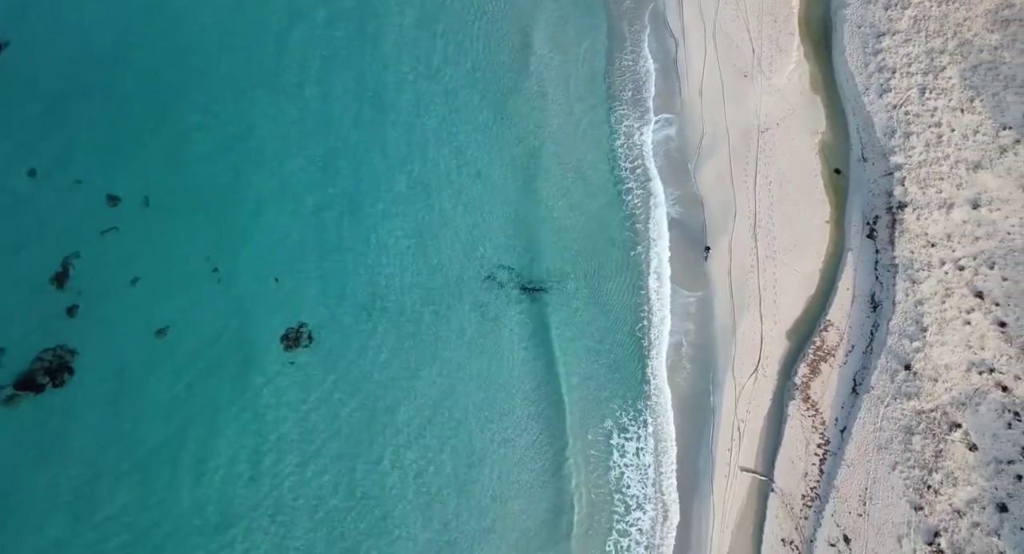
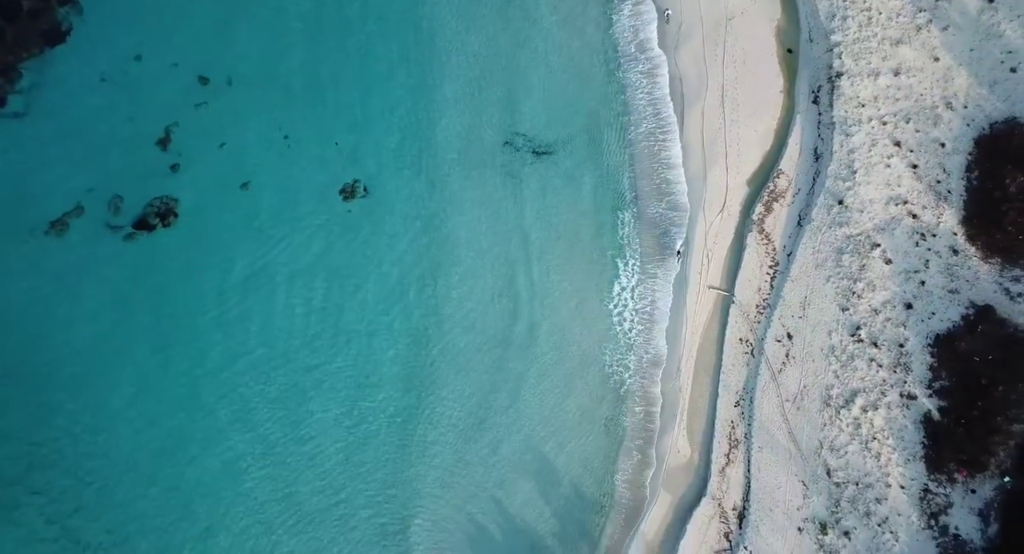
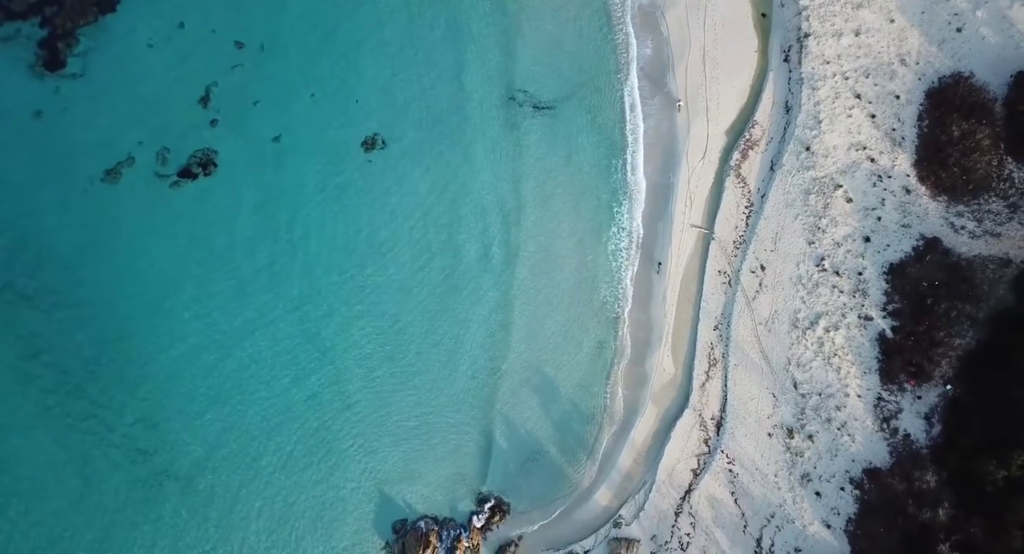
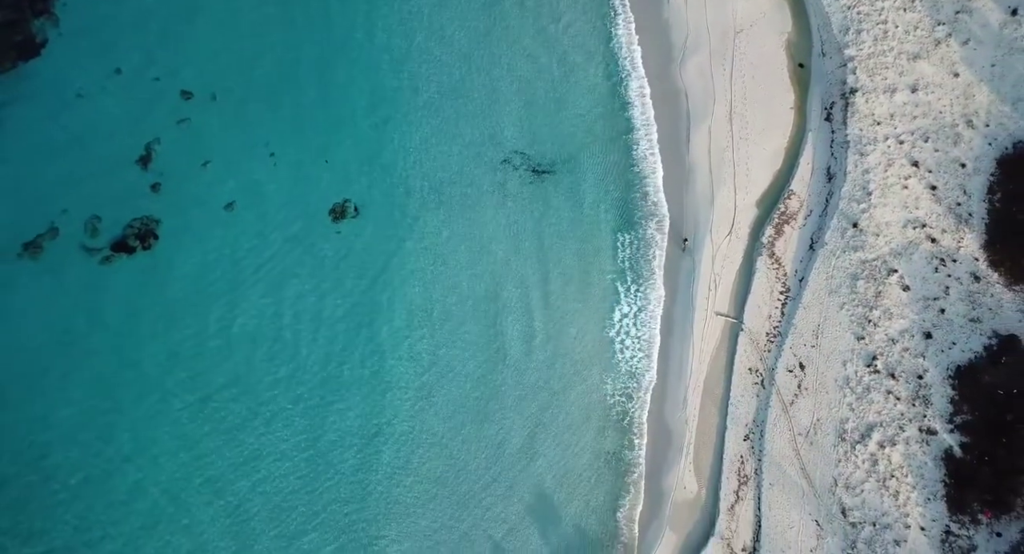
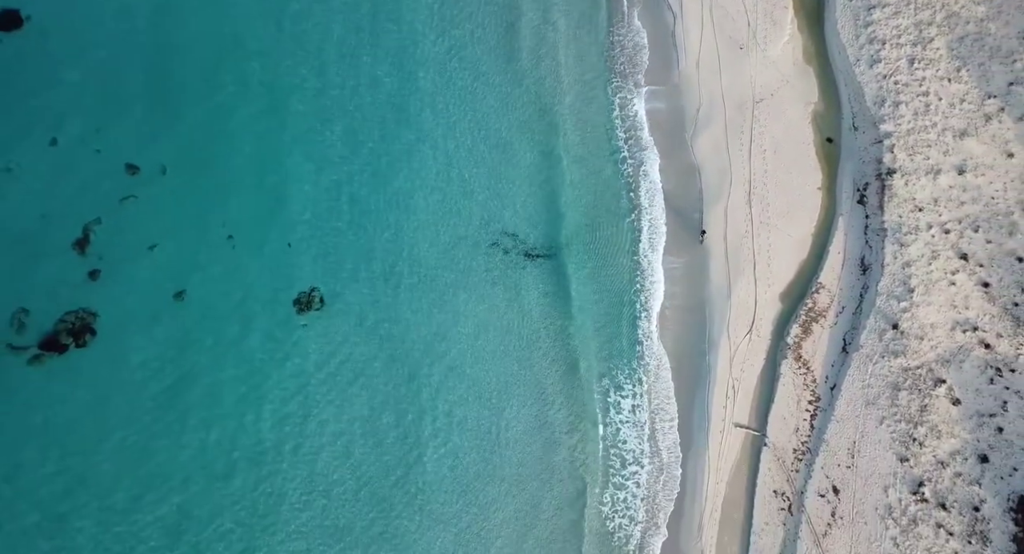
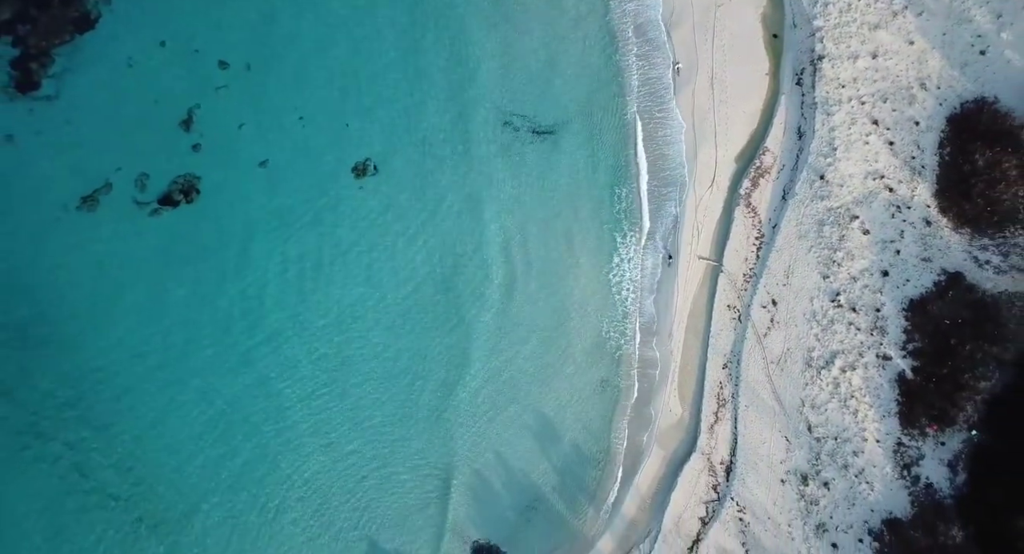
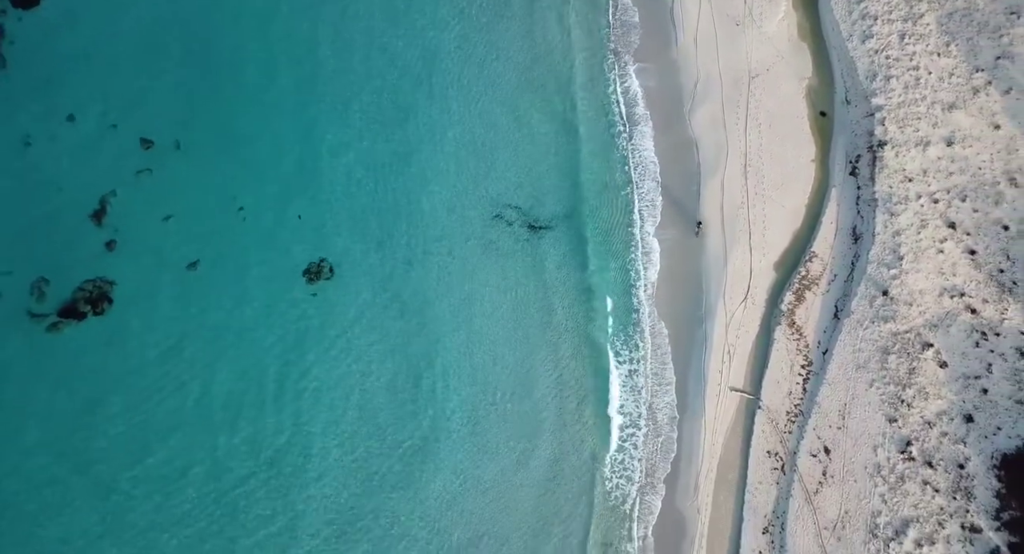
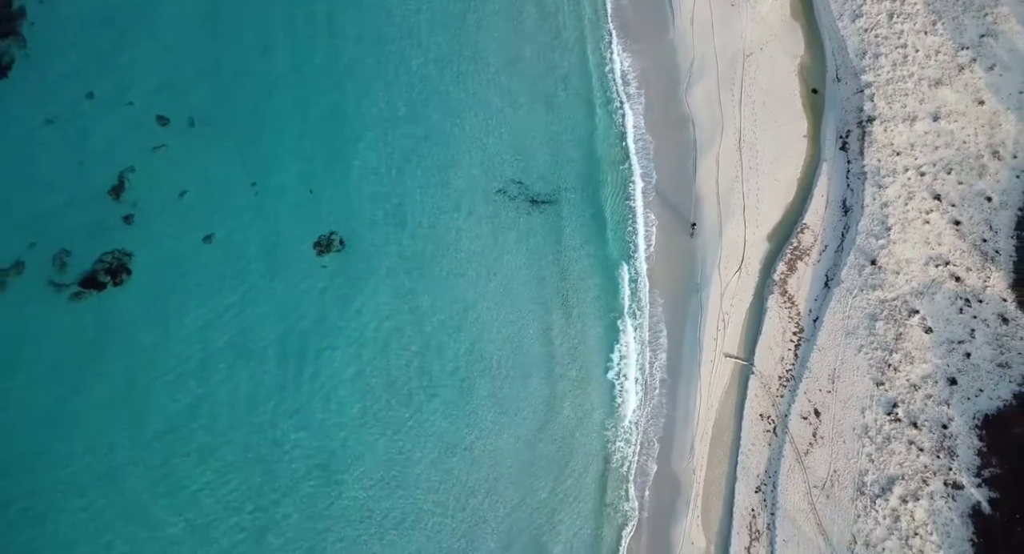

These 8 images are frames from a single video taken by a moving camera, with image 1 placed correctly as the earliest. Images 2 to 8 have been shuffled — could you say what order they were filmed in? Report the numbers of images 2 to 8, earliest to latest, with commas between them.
5, 7, 8, 4, 2, 6, 3
